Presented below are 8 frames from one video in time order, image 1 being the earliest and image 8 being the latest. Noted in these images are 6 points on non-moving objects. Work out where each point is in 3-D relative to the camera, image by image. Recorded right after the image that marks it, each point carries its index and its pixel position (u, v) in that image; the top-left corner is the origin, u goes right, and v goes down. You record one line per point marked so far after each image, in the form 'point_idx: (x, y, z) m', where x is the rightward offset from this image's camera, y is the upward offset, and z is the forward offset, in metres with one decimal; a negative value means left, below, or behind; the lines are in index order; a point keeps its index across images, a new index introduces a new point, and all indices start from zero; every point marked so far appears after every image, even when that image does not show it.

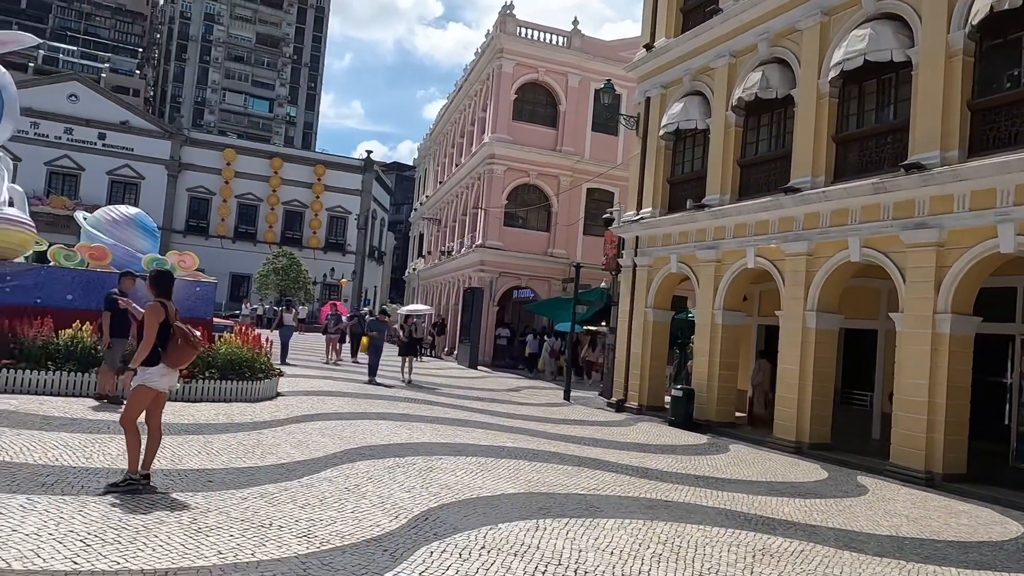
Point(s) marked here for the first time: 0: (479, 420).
0: (-0.5, -2.2, +12.6) m
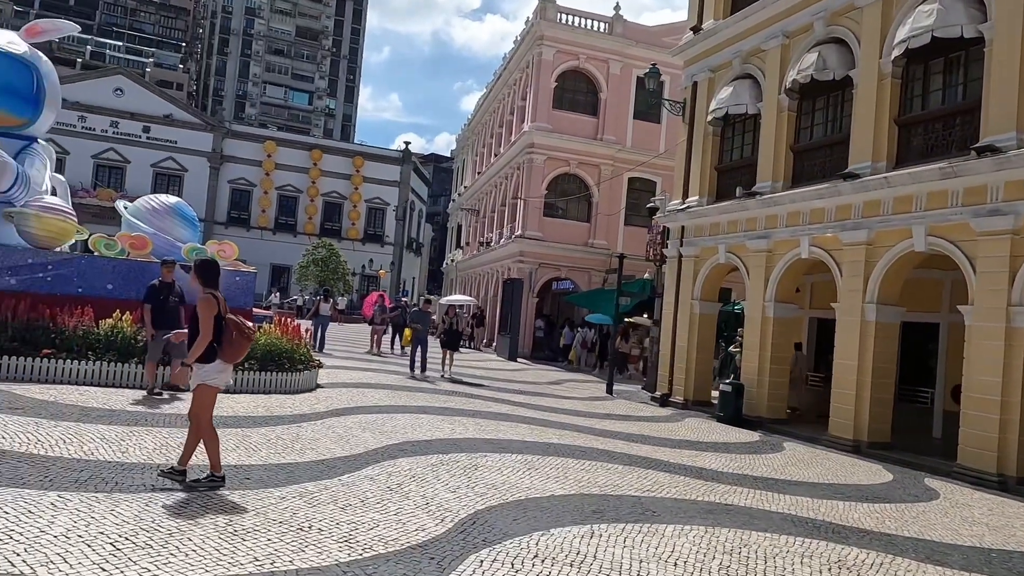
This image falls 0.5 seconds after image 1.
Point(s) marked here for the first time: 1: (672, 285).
0: (+0.2, -2.0, +12.2) m
1: (+4.1, +0.1, +19.2) m
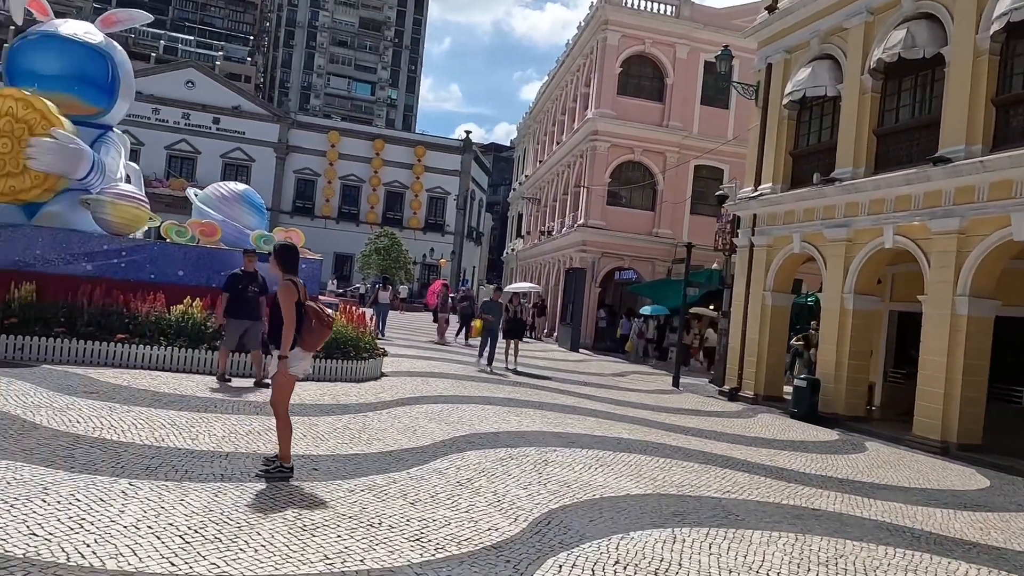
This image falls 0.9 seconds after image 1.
0: (+1.3, -1.9, +11.9) m
1: (+5.7, +0.3, +18.6) m
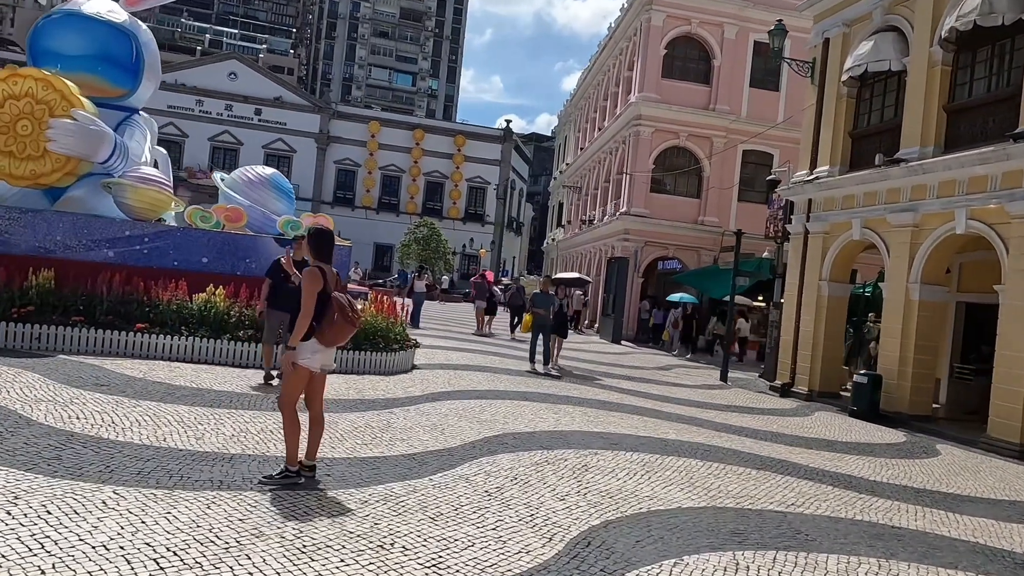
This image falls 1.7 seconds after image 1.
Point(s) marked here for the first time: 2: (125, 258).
0: (+1.8, -1.7, +11.1) m
1: (+6.6, +0.6, +17.5) m
2: (-5.6, +0.4, +11.0) m
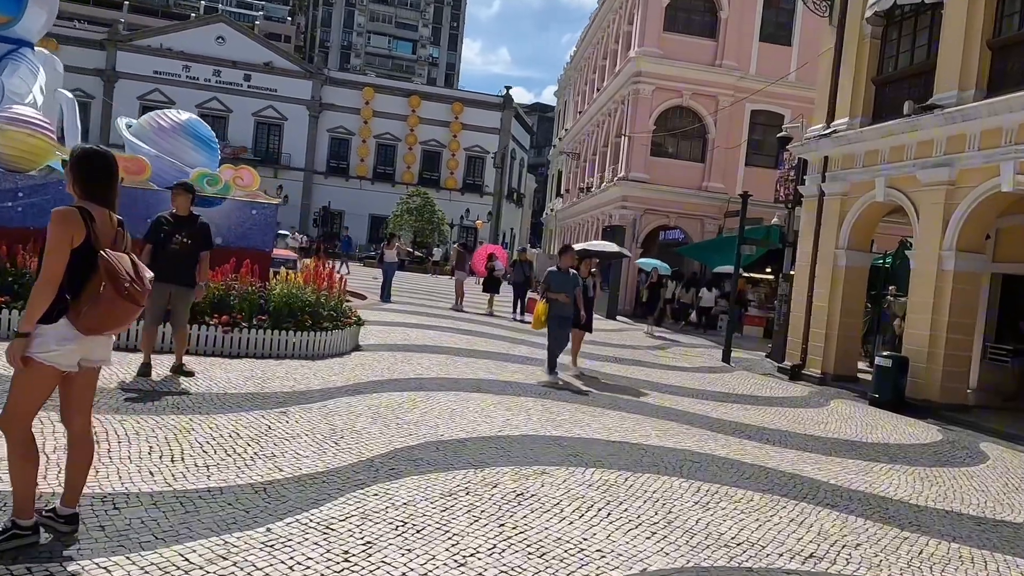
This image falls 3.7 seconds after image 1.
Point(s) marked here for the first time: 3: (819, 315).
0: (+1.3, -1.3, +9.2) m
1: (+6.1, +1.2, +15.5) m
2: (-6.1, +0.8, +9.1) m
3: (+6.0, -0.5, +14.9) m
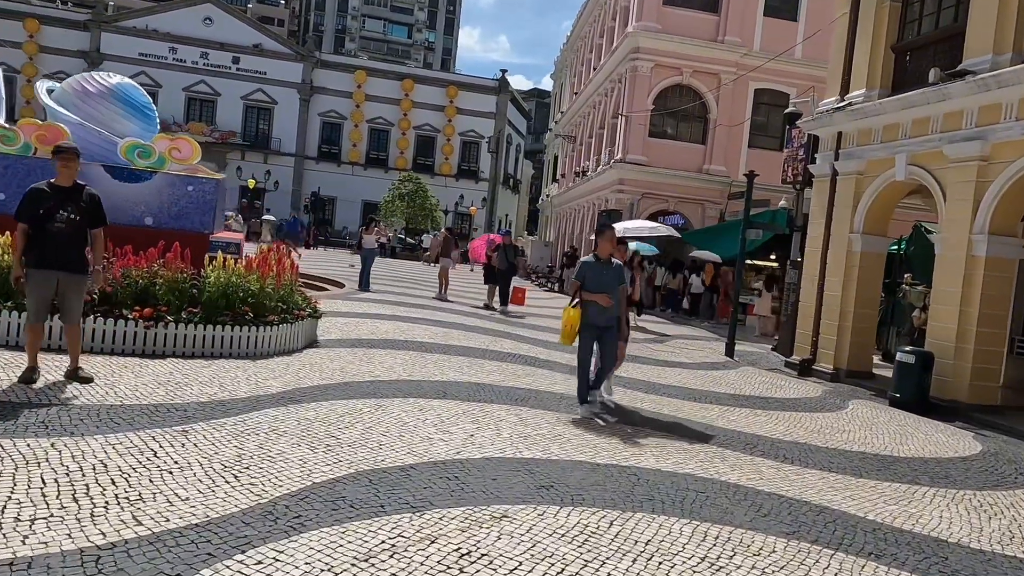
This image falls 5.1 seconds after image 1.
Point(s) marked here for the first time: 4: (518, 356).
0: (+1.0, -1.2, +8.0) m
1: (+5.8, +1.4, +14.2) m
2: (-6.4, +1.0, +7.9) m
3: (+5.7, -0.3, +13.6) m
4: (0.0, -0.9, +10.1) m
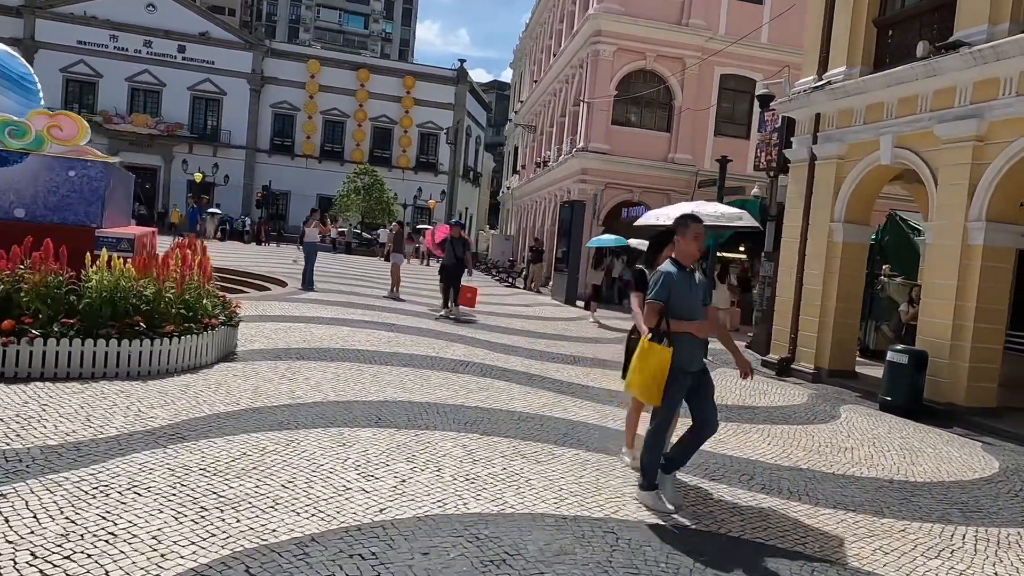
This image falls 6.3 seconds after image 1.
0: (+0.6, -1.2, +6.8) m
1: (+5.0, +1.5, +13.2) m
2: (-6.9, +0.9, +6.3) m
3: (+5.0, -0.2, +12.7) m
4: (-0.5, -0.9, +8.9) m
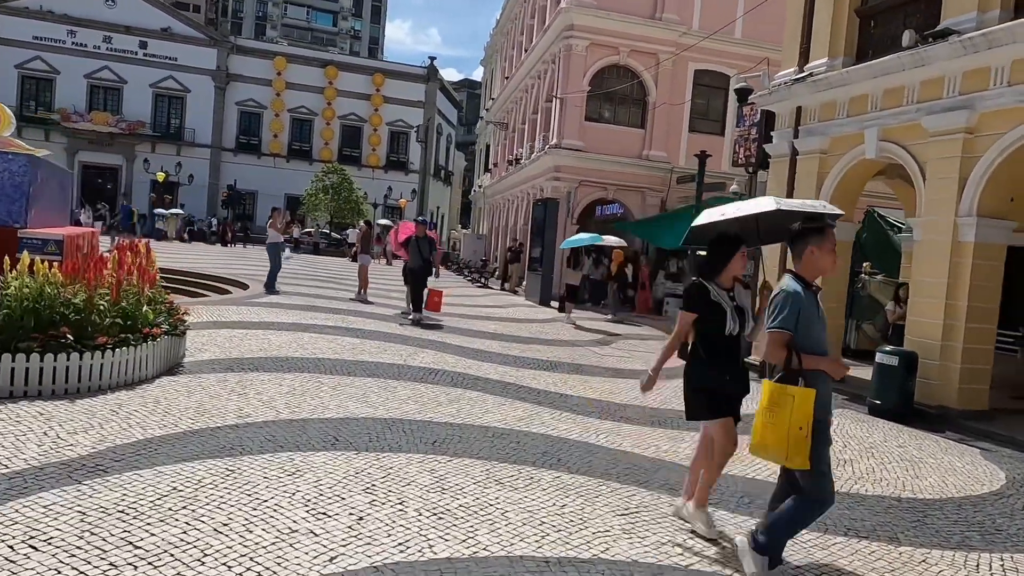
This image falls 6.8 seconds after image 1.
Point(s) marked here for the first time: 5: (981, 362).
0: (+0.3, -1.2, +6.2) m
1: (+4.5, +1.5, +12.8) m
2: (-7.1, +0.8, +5.5) m
3: (+4.6, -0.2, +12.2) m
4: (-0.8, -0.9, +8.3) m
5: (+5.9, -0.9, +9.5) m
